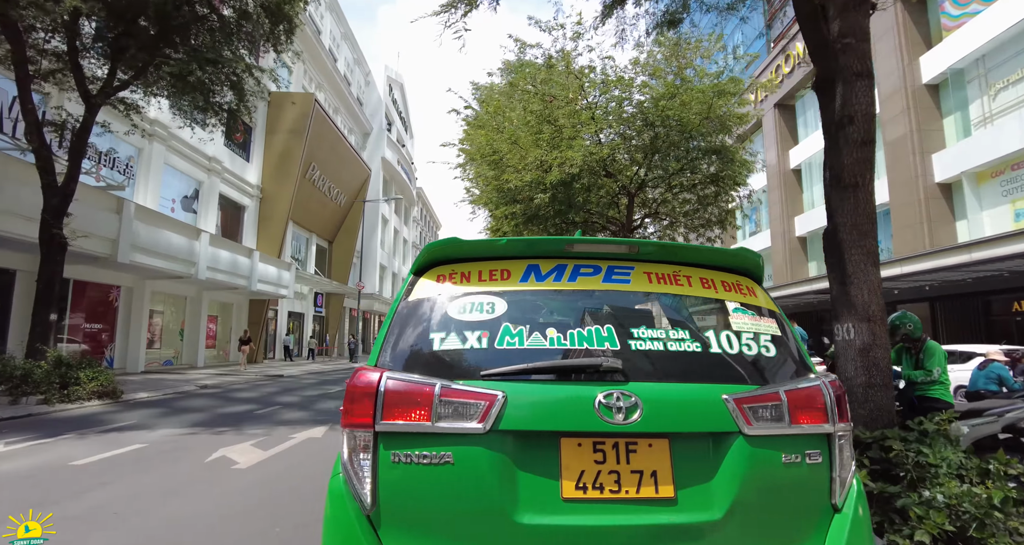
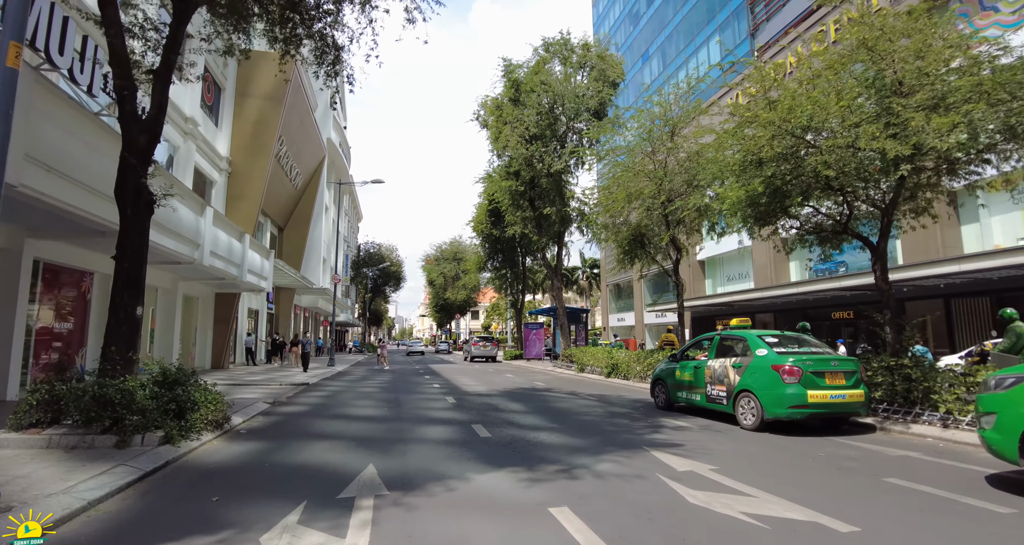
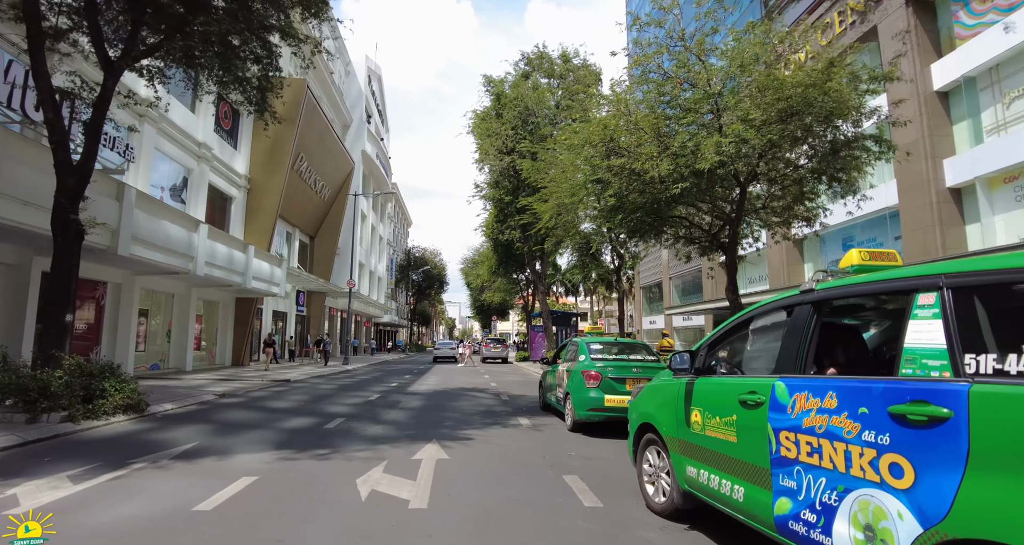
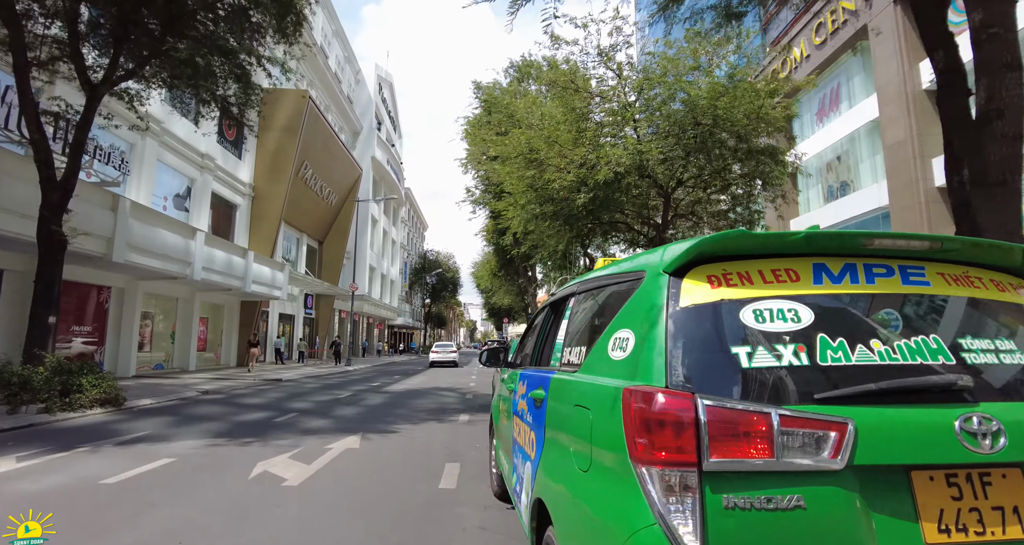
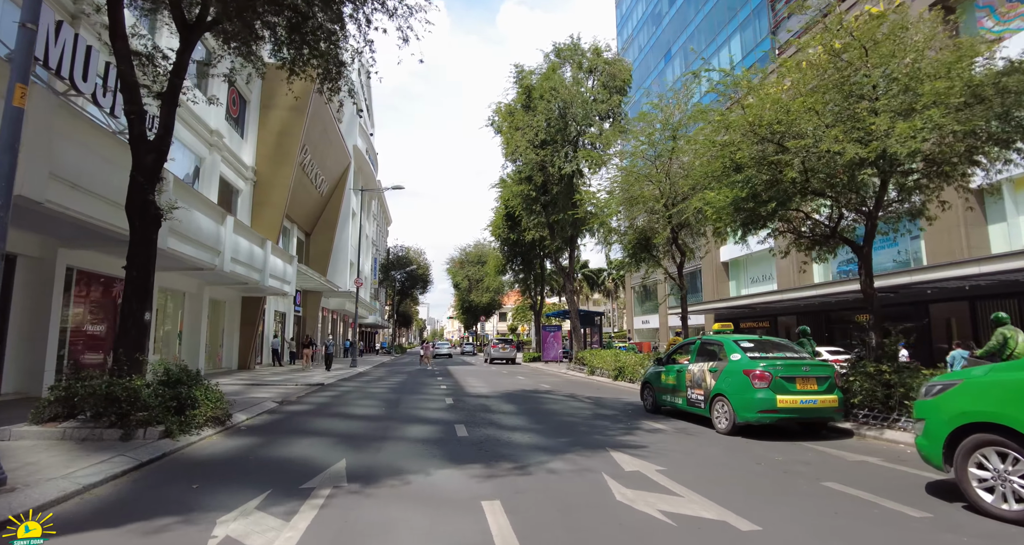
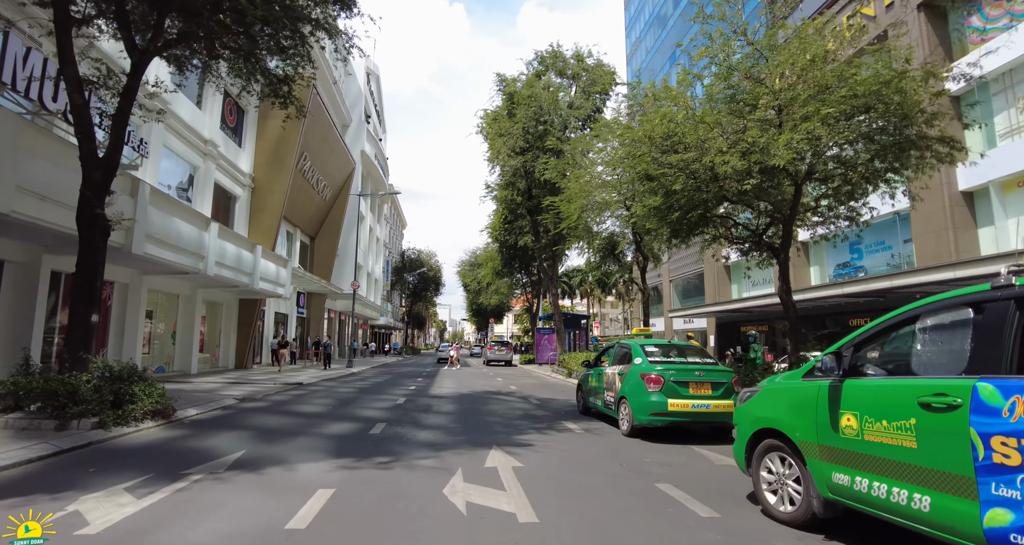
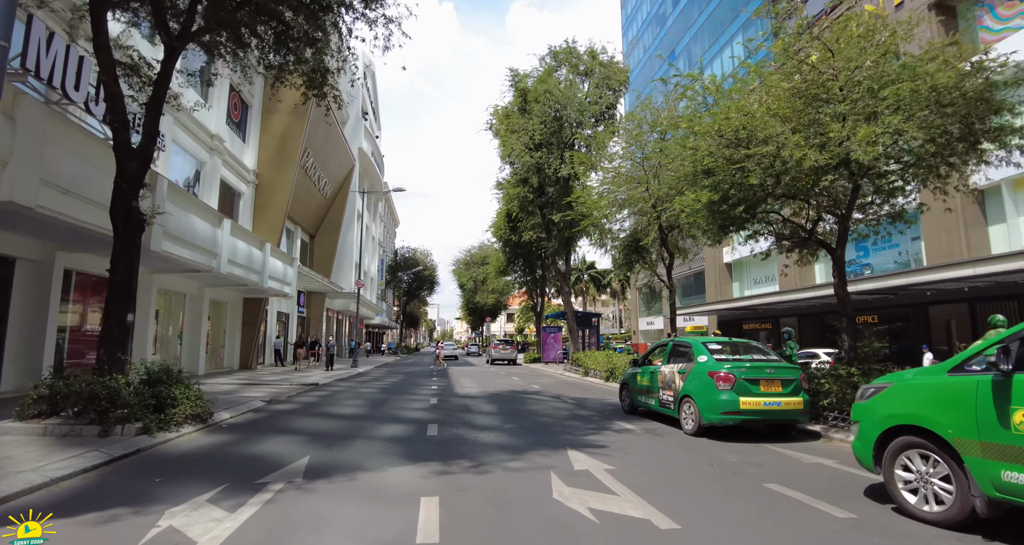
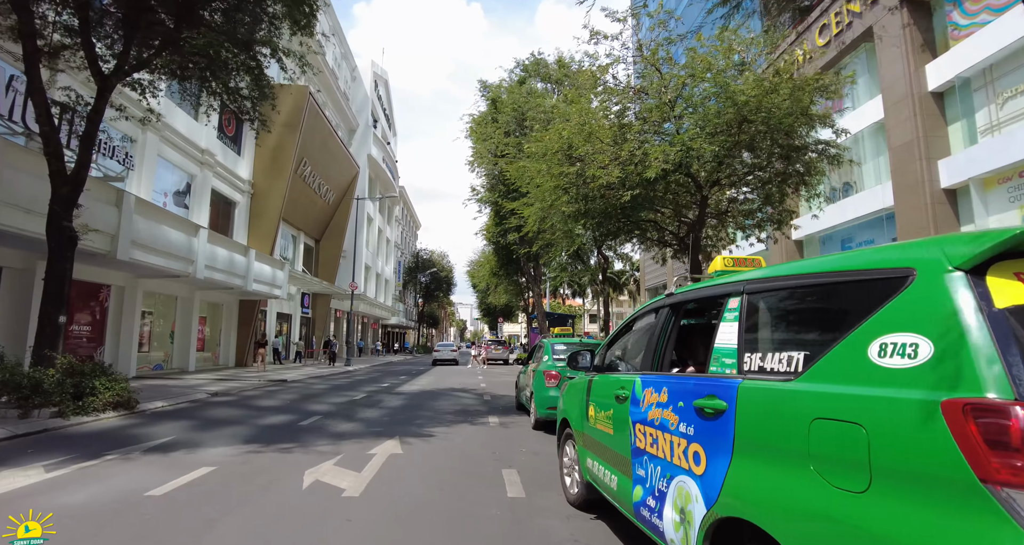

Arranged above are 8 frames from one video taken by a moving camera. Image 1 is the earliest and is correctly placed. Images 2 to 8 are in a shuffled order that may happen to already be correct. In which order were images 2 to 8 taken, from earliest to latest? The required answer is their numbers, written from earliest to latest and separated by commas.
4, 8, 3, 6, 7, 5, 2
